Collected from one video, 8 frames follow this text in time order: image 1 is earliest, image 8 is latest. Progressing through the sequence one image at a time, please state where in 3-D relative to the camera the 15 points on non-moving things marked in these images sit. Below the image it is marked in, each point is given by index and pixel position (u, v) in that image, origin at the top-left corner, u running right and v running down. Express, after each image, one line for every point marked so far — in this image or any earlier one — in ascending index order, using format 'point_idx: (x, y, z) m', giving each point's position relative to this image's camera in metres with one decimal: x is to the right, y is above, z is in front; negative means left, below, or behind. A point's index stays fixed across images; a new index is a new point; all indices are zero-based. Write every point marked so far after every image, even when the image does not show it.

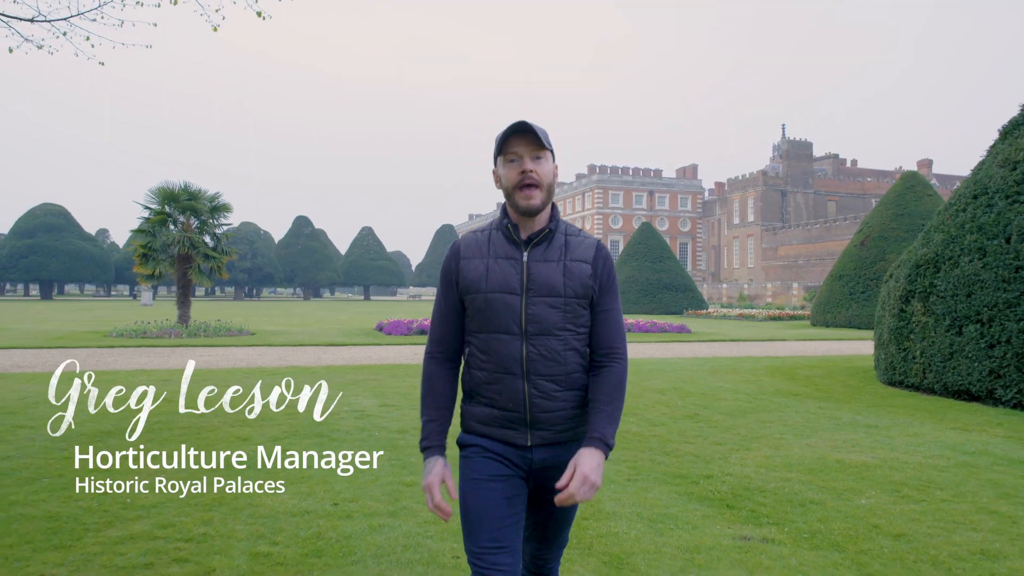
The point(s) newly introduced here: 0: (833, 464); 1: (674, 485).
0: (+2.6, -1.4, +5.8) m
1: (+1.2, -1.4, +5.0) m
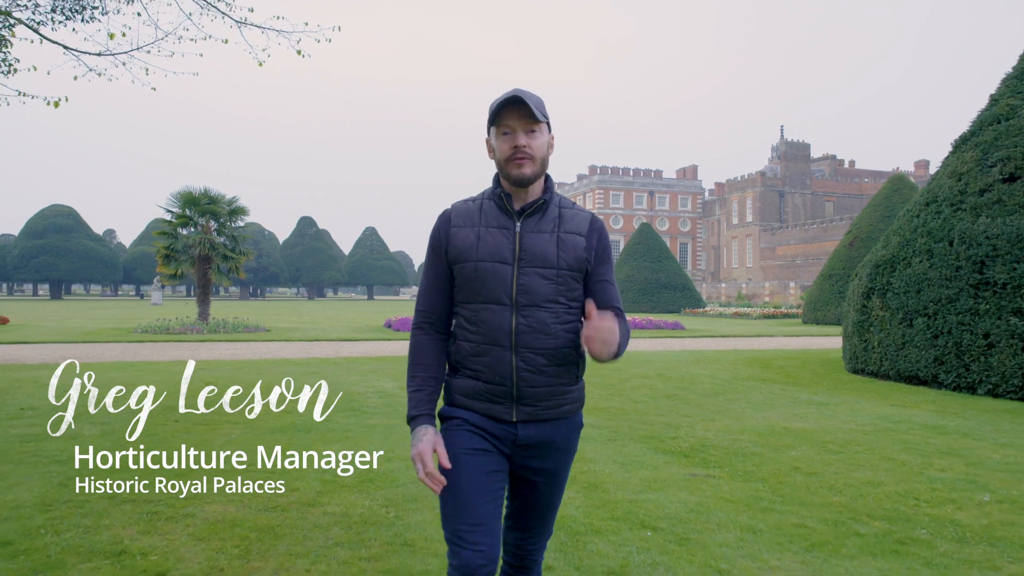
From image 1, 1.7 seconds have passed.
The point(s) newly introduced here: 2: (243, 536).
0: (+2.6, -1.4, +7.0) m
1: (+1.2, -1.4, +6.3) m
2: (-1.4, -1.3, +3.7) m
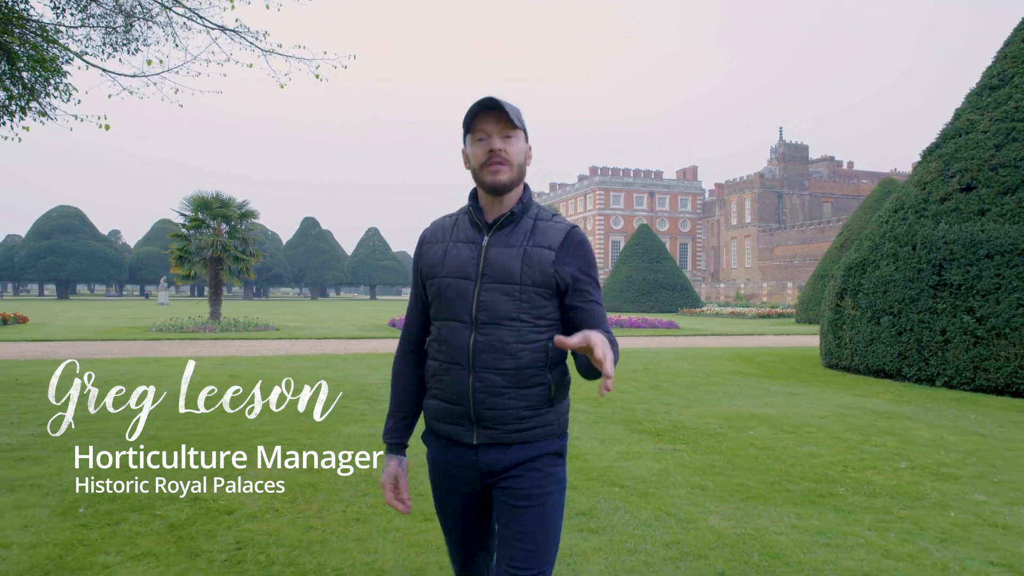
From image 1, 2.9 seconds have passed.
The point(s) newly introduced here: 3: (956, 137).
0: (+2.6, -1.4, +7.9) m
1: (+1.1, -1.4, +7.1) m
2: (-1.4, -1.3, +4.6) m
3: (+7.0, +2.4, +11.2) m
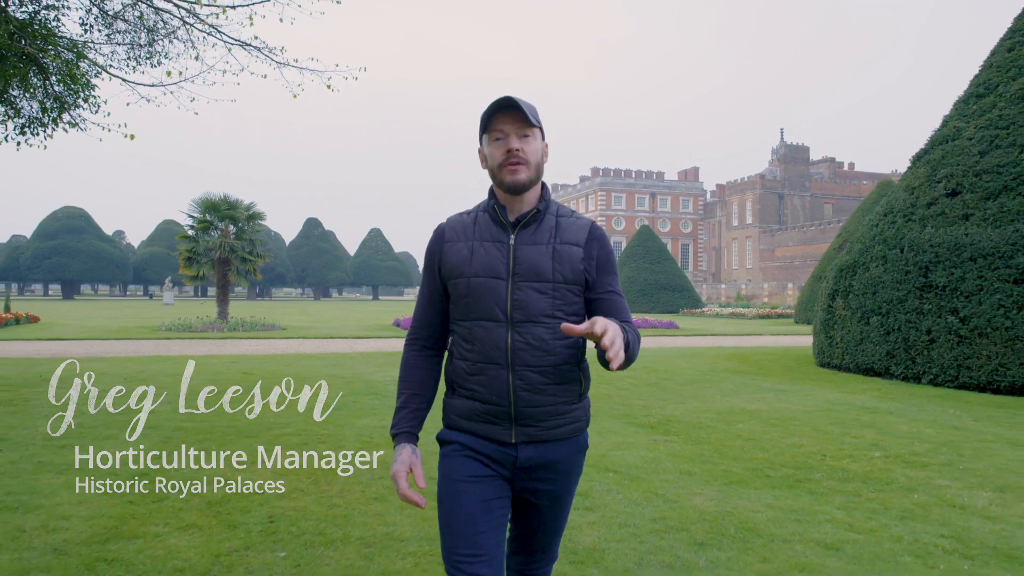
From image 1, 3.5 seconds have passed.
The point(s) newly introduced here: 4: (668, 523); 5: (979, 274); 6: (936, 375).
0: (+2.6, -1.4, +8.3) m
1: (+1.2, -1.4, +7.6) m
2: (-1.4, -1.3, +5.0) m
3: (+7.1, +2.4, +11.6) m
4: (+0.9, -1.3, +4.0) m
5: (+6.7, +0.2, +10.2) m
6: (+6.3, -1.3, +10.6) m
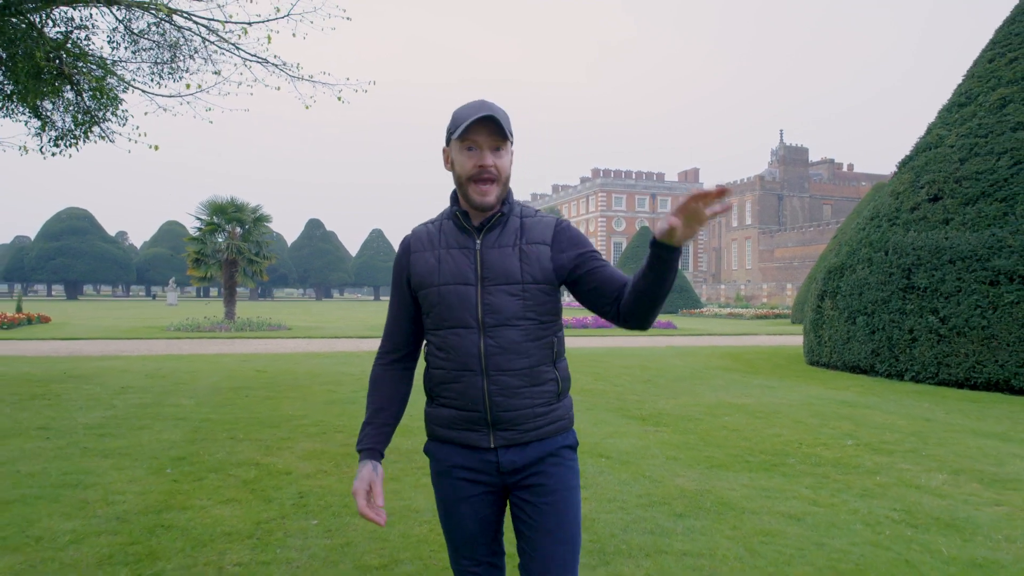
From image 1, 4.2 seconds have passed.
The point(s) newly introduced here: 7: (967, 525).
0: (+2.6, -1.4, +8.8) m
1: (+1.2, -1.4, +8.1) m
2: (-1.4, -1.3, +5.5) m
3: (+7.1, +2.4, +12.1) m
4: (+0.9, -1.3, +4.5) m
5: (+6.7, +0.2, +10.7) m
6: (+6.3, -1.3, +11.1) m
7: (+2.7, -1.4, +4.2) m
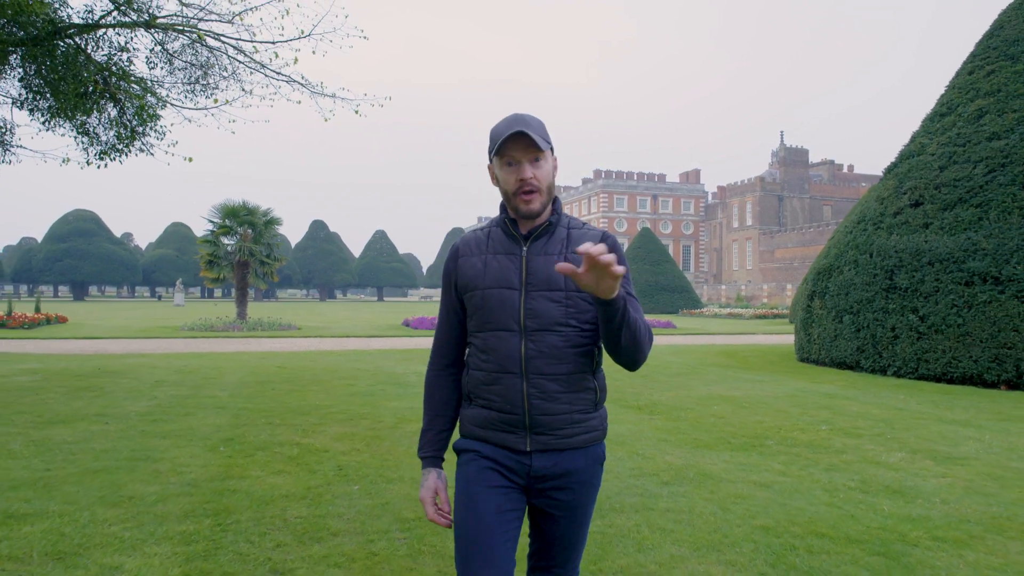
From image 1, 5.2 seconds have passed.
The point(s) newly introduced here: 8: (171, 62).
0: (+2.7, -1.4, +9.5) m
1: (+1.3, -1.4, +8.8) m
2: (-1.3, -1.3, +6.2) m
3: (+7.2, +2.4, +12.8) m
4: (+1.0, -1.4, +5.2) m
5: (+6.8, +0.2, +11.4) m
6: (+6.4, -1.3, +11.8) m
7: (+2.8, -1.4, +4.9) m
8: (-4.5, +3.0, +9.3) m
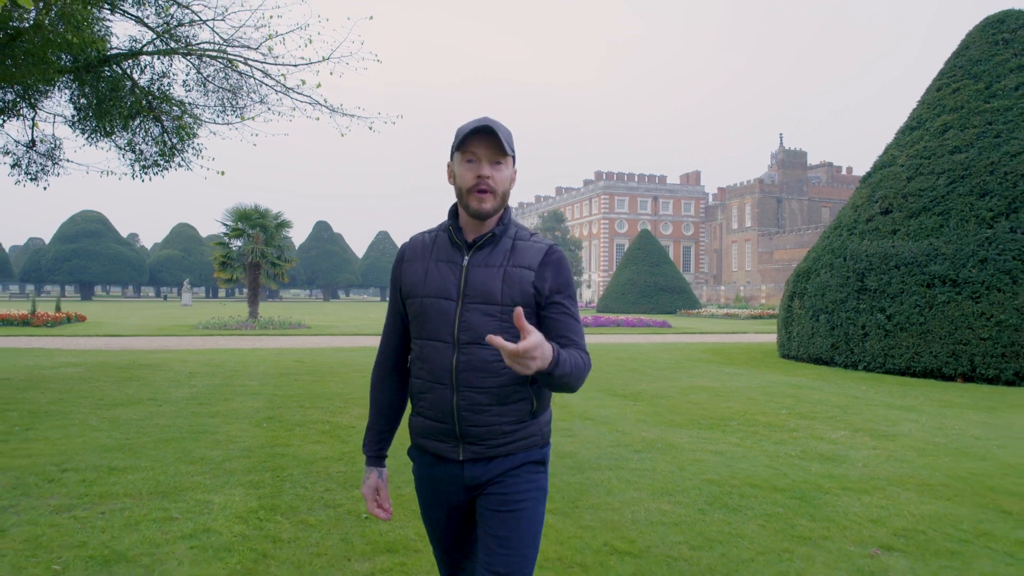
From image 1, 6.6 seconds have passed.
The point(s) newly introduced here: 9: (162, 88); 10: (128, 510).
0: (+2.7, -1.5, +10.5) m
1: (+1.3, -1.4, +9.8) m
2: (-1.3, -1.3, +7.2) m
3: (+7.2, +2.3, +13.8) m
4: (+1.0, -1.4, +6.3) m
5: (+6.8, +0.2, +12.4) m
6: (+6.4, -1.4, +12.8) m
7: (+2.8, -1.4, +5.9) m
8: (-4.5, +3.0, +10.4) m
9: (-5.0, +2.9, +10.1) m
10: (-2.2, -1.3, +4.1) m
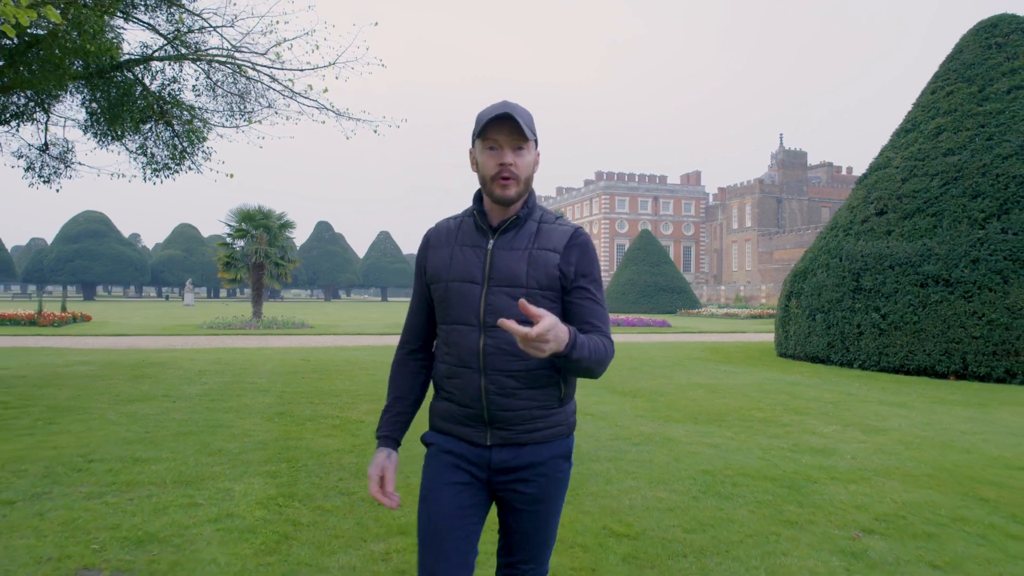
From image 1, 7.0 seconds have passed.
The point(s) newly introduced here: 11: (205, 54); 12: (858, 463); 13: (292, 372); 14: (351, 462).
0: (+2.8, -1.5, +10.8) m
1: (+1.3, -1.4, +10.0) m
2: (-1.3, -1.3, +7.5) m
3: (+7.2, +2.3, +14.1) m
4: (+1.0, -1.4, +6.5) m
5: (+6.8, +0.2, +12.6) m
6: (+6.5, -1.3, +13.0) m
7: (+2.8, -1.4, +6.2) m
8: (-4.5, +3.0, +10.6) m
9: (-5.0, +2.9, +10.3) m
10: (-2.2, -1.3, +4.4) m
11: (-4.4, +3.4, +10.2) m
12: (+2.8, -1.4, +5.7) m
13: (-3.6, -1.4, +11.5) m
14: (-1.2, -1.3, +5.4) m
